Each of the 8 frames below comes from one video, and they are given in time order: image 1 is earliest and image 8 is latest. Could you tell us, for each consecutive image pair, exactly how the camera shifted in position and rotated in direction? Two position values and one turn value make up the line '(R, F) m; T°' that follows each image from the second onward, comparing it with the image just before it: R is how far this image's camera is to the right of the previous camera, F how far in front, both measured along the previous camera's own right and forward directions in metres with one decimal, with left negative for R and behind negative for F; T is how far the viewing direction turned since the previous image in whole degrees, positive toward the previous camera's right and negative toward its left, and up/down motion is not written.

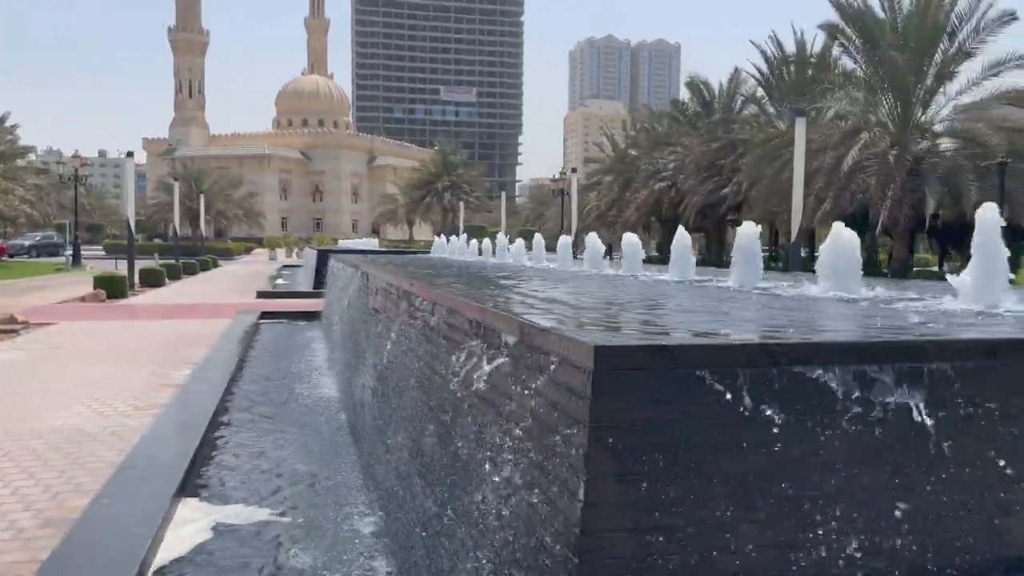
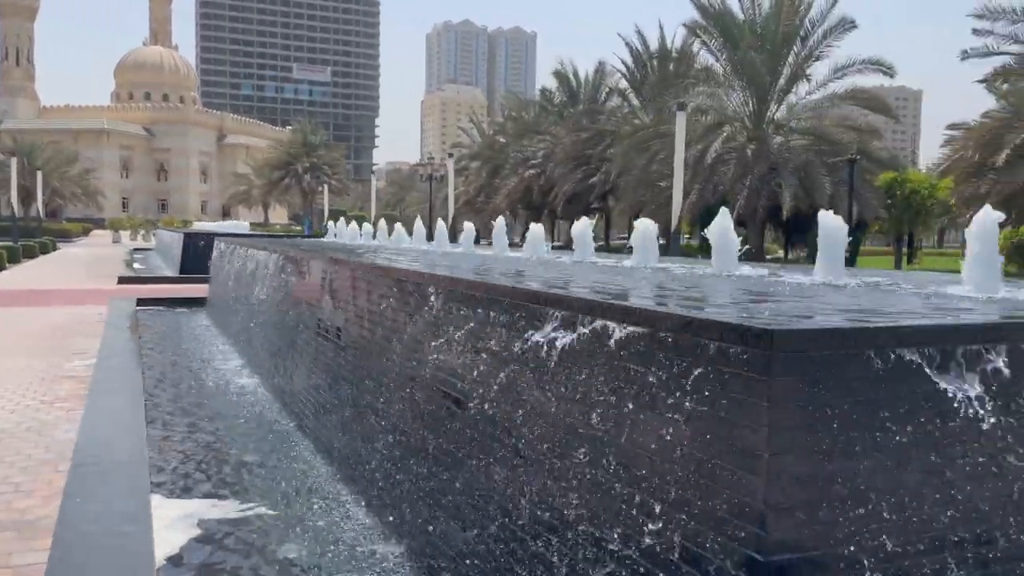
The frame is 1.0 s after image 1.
(-0.6, 0.0) m; +10°
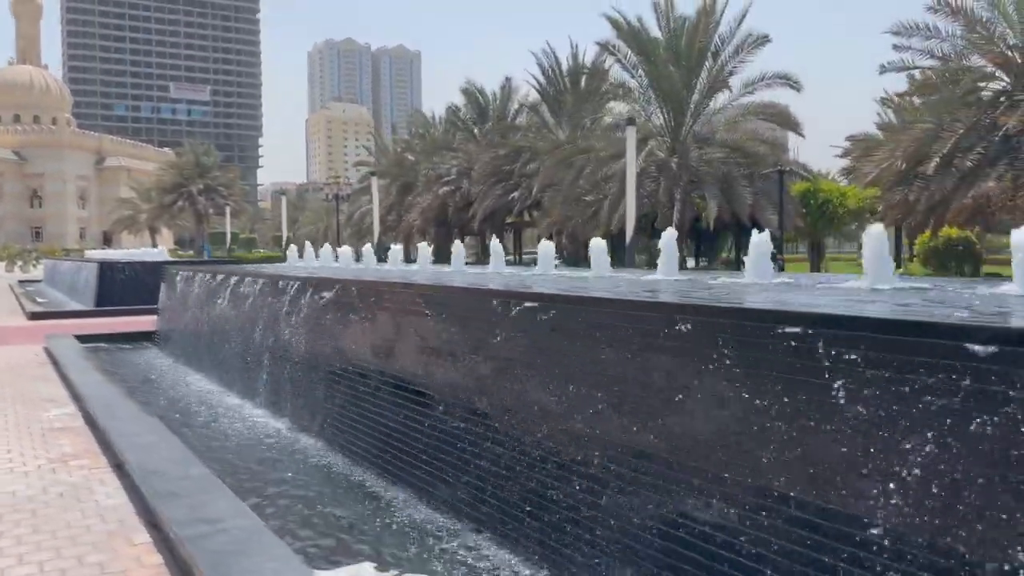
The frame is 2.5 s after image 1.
(-1.1, +0.4) m; +7°
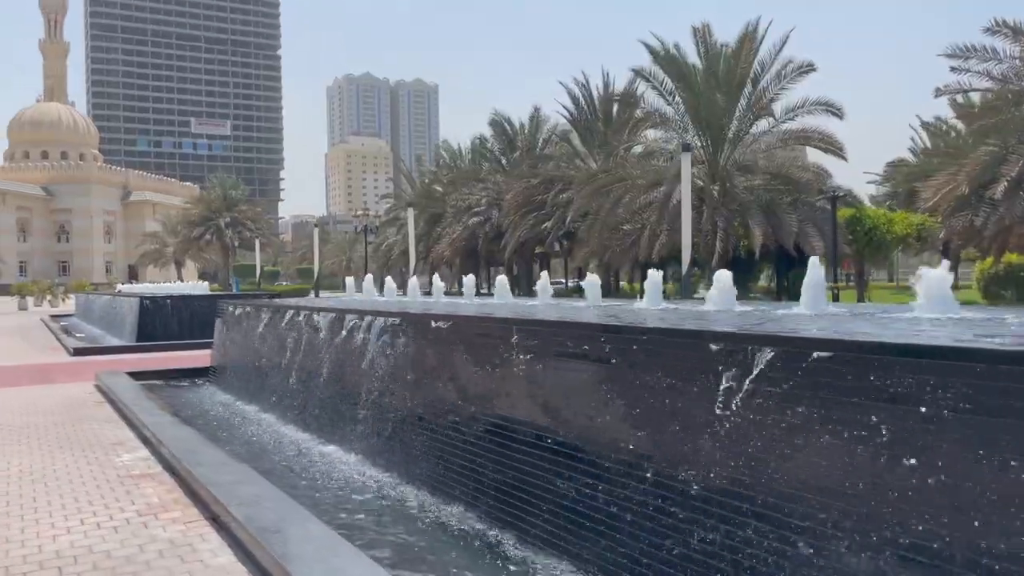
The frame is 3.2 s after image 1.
(-0.6, +0.4) m; -1°
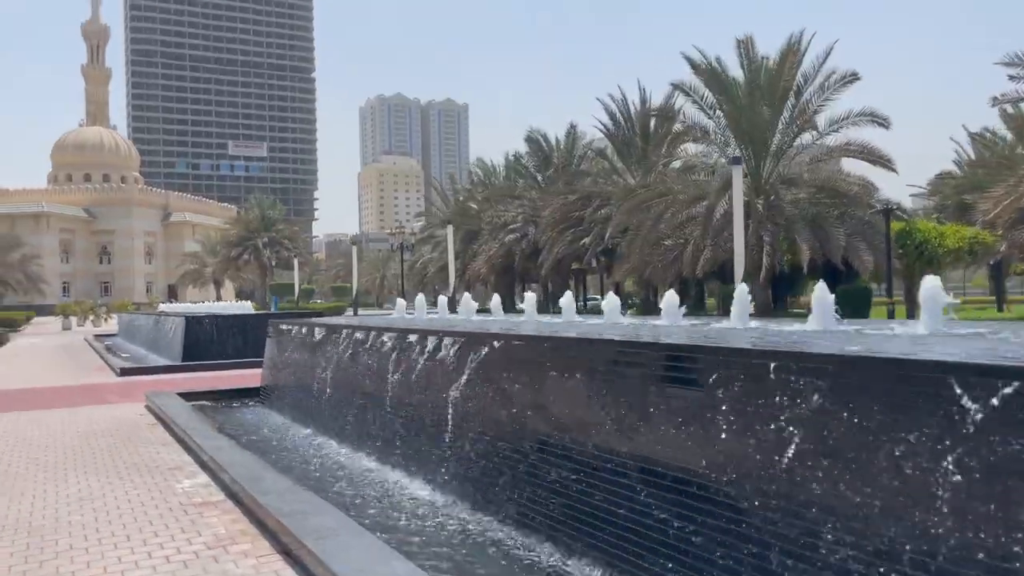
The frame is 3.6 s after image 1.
(-0.3, +0.2) m; -2°
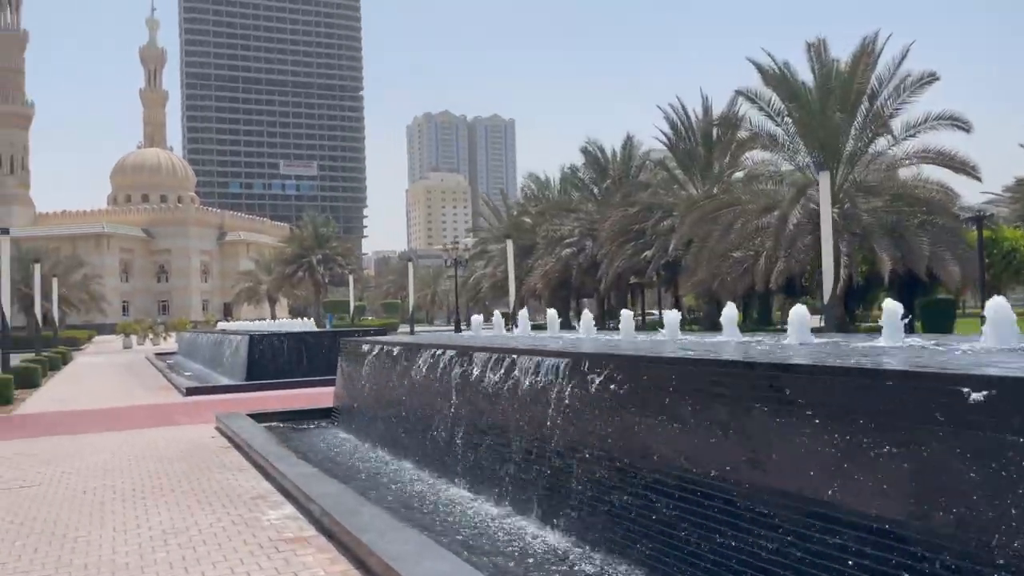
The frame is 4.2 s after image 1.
(-0.4, +0.6) m; -3°
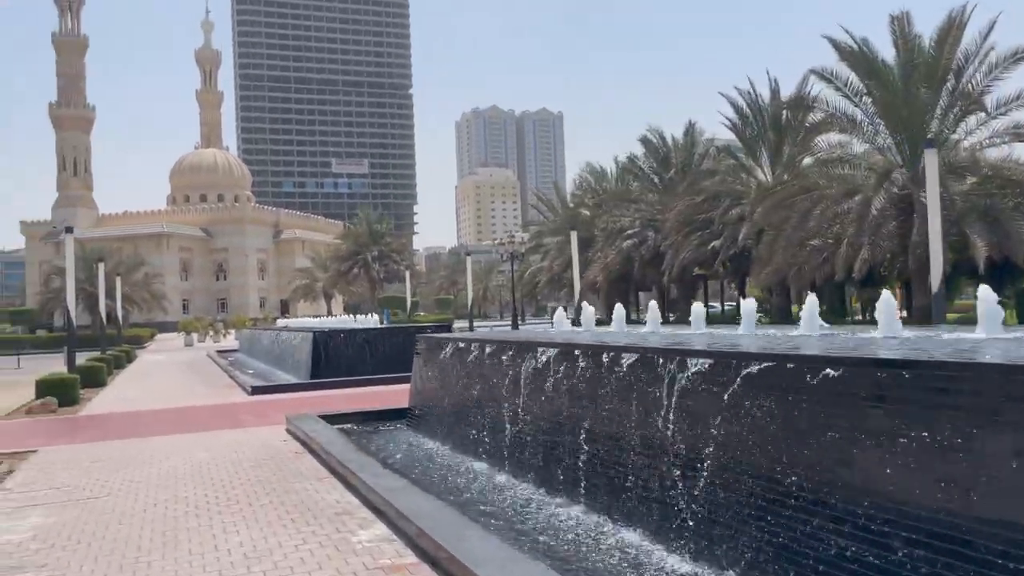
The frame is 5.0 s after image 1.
(-0.4, +0.7) m; -3°
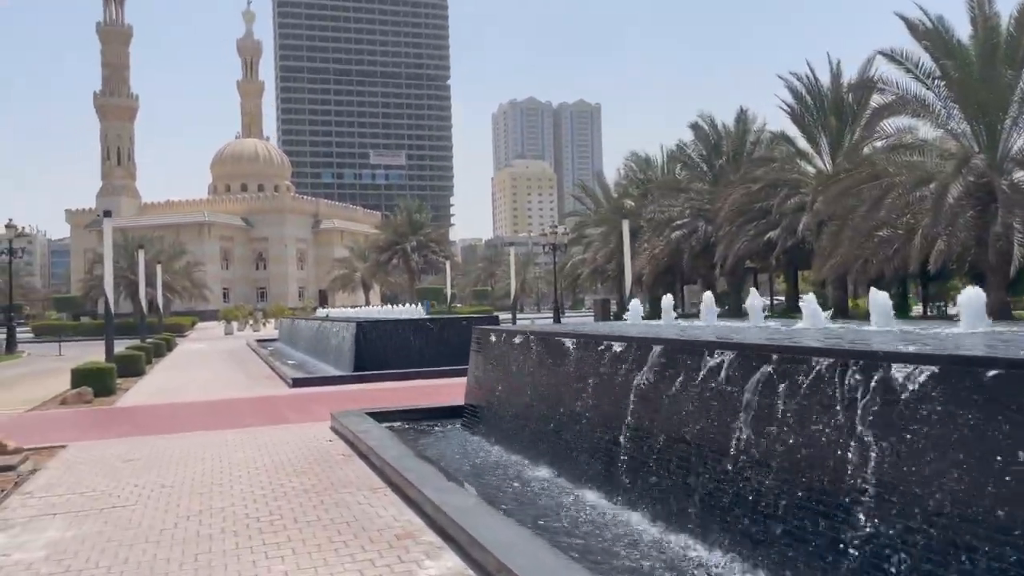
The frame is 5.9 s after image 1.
(-0.3, +0.9) m; -2°
